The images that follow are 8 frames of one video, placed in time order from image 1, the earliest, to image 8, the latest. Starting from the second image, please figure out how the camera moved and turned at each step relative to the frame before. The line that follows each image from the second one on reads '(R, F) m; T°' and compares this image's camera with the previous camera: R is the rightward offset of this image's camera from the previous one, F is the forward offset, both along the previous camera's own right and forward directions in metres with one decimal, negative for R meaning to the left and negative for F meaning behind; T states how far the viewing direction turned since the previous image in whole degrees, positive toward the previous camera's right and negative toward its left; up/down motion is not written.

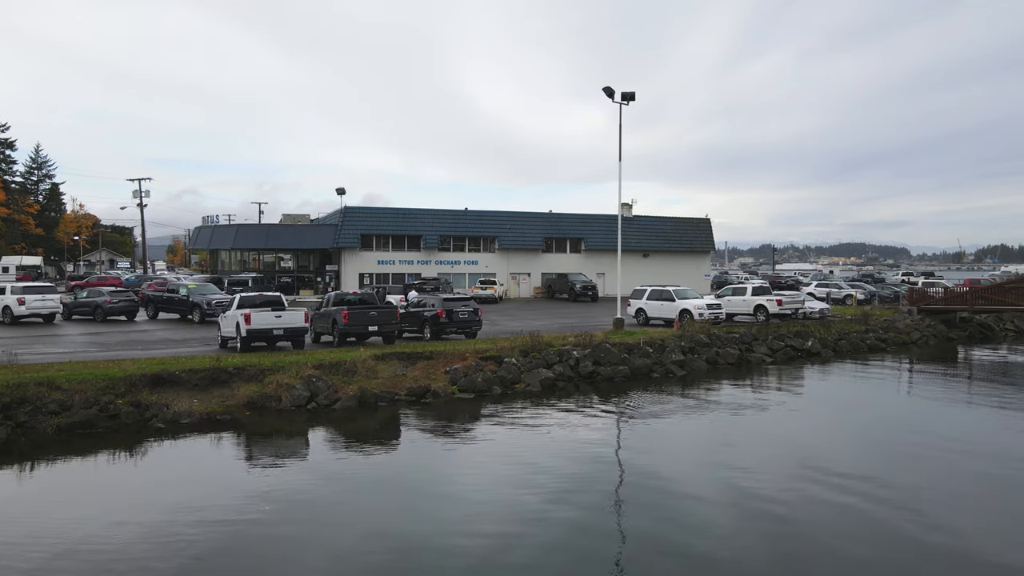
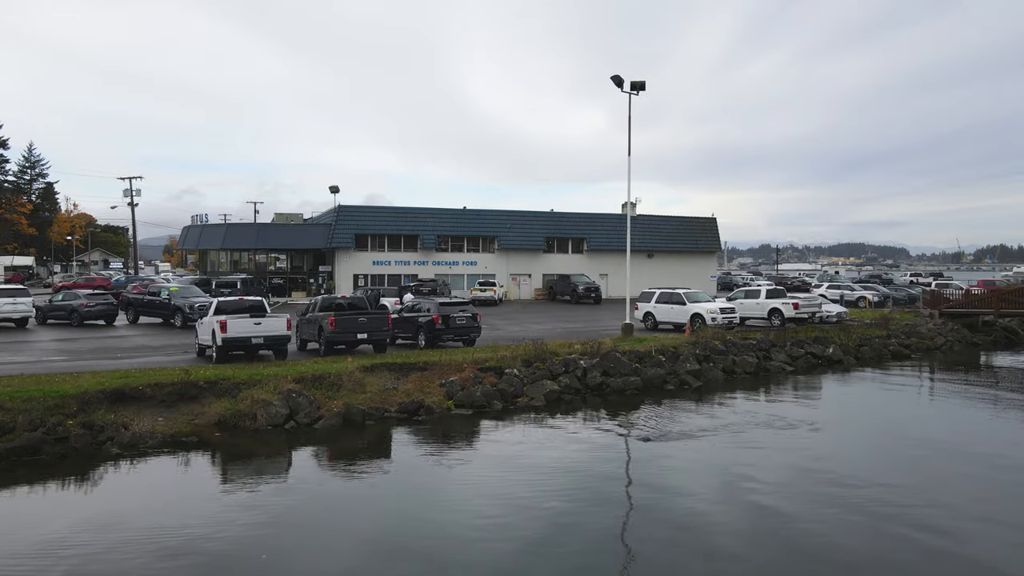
(-0.1, +1.7) m; 0°
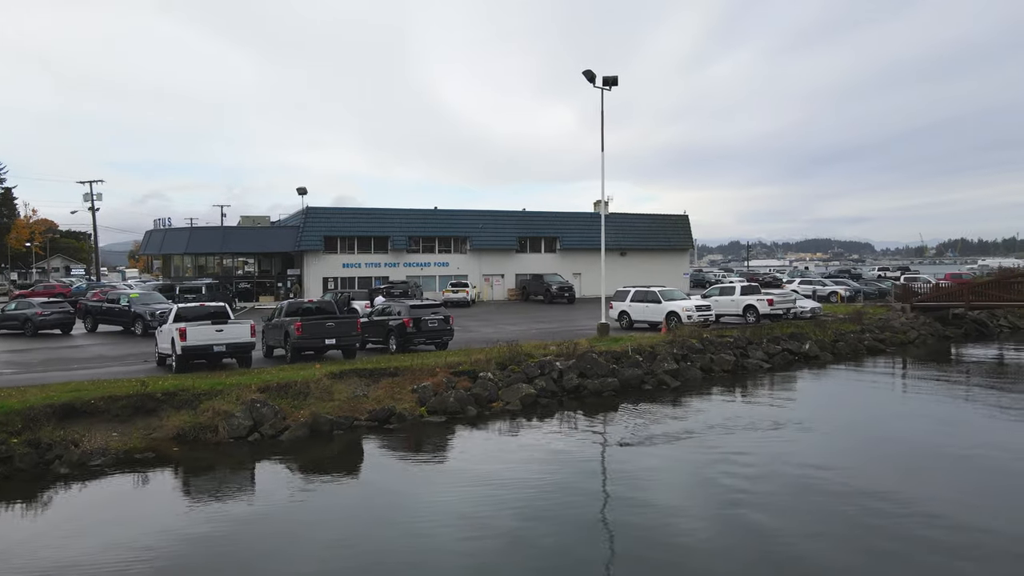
(0.0, +0.5) m; +2°
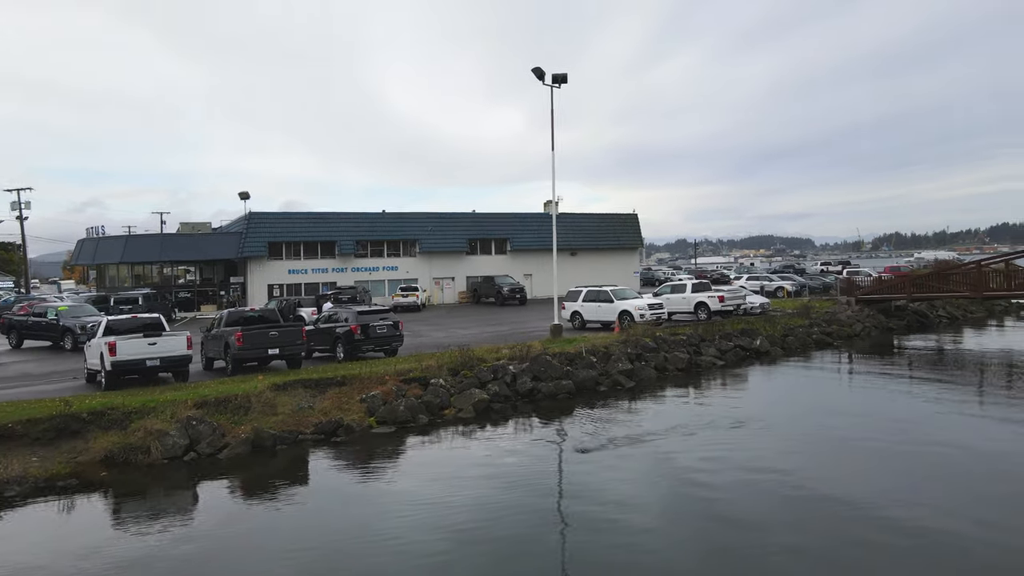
(+0.1, +0.4) m; +4°
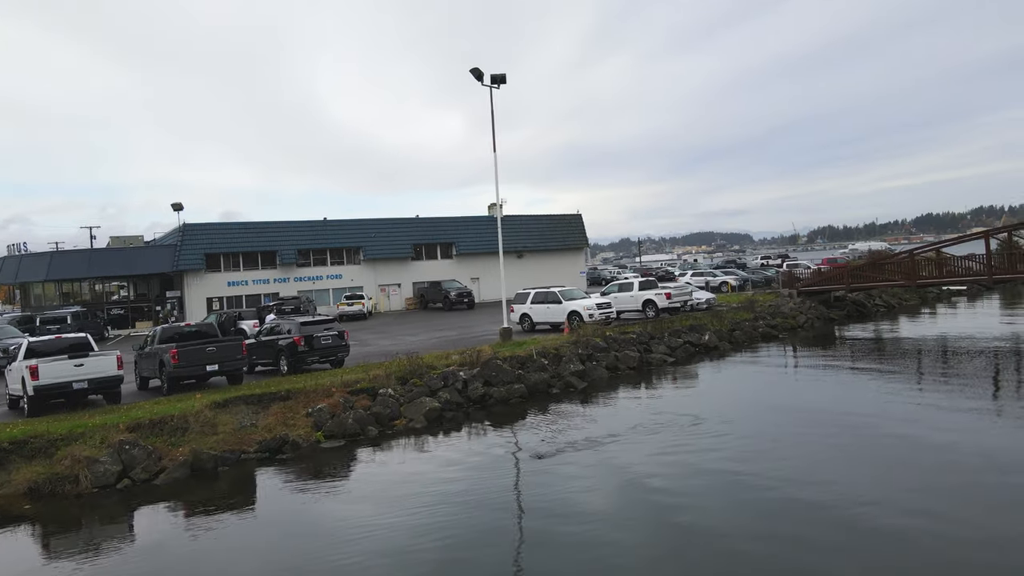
(0.0, +0.2) m; +4°
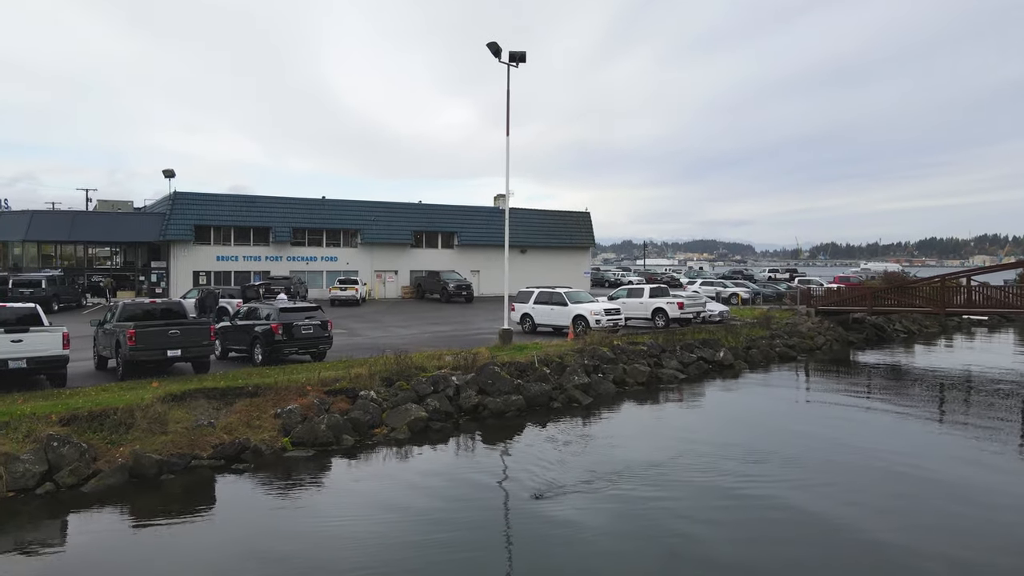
(-0.2, +1.9) m; 0°
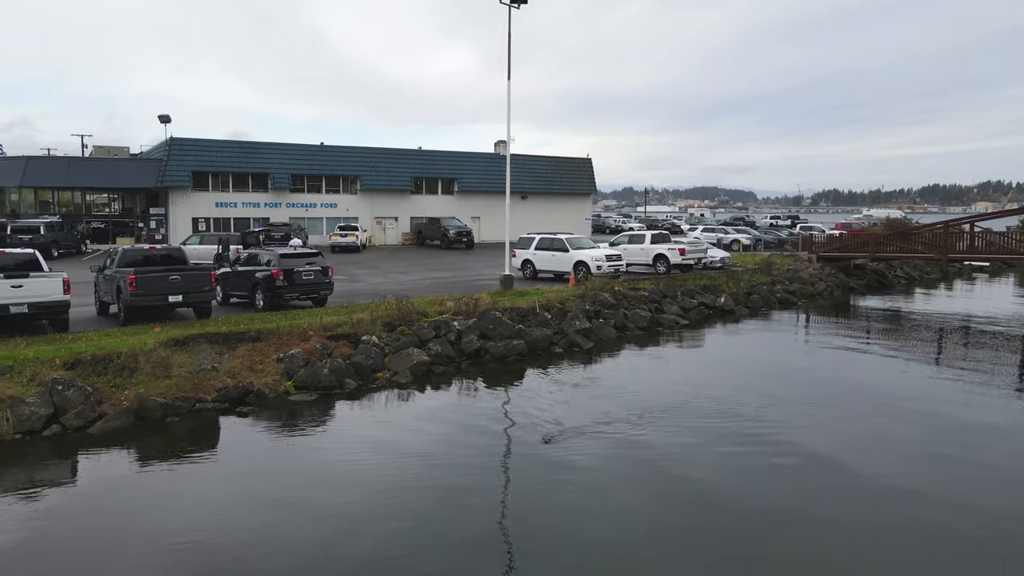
(0.0, +0.1) m; 0°
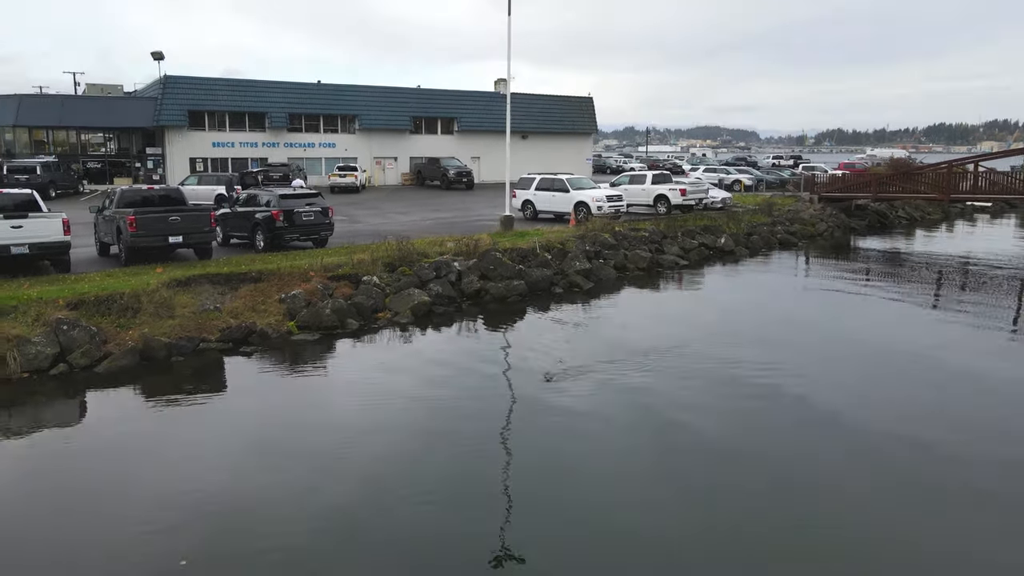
(0.0, 0.0) m; 0°
